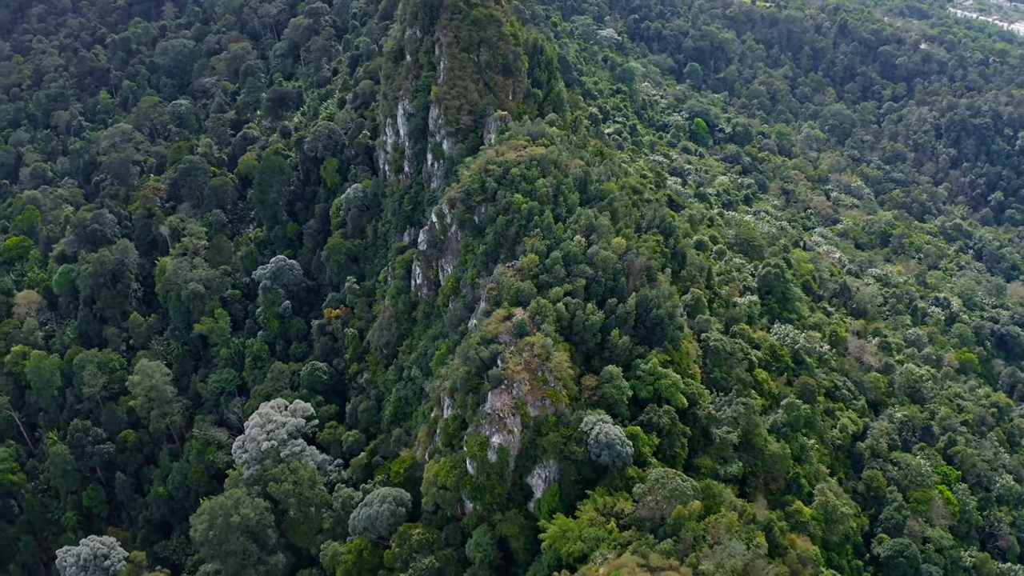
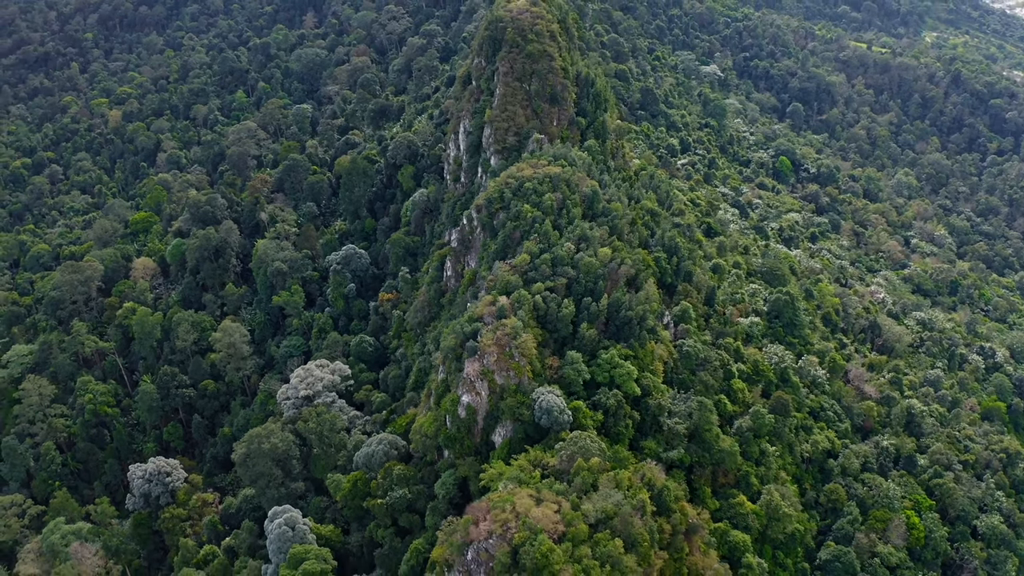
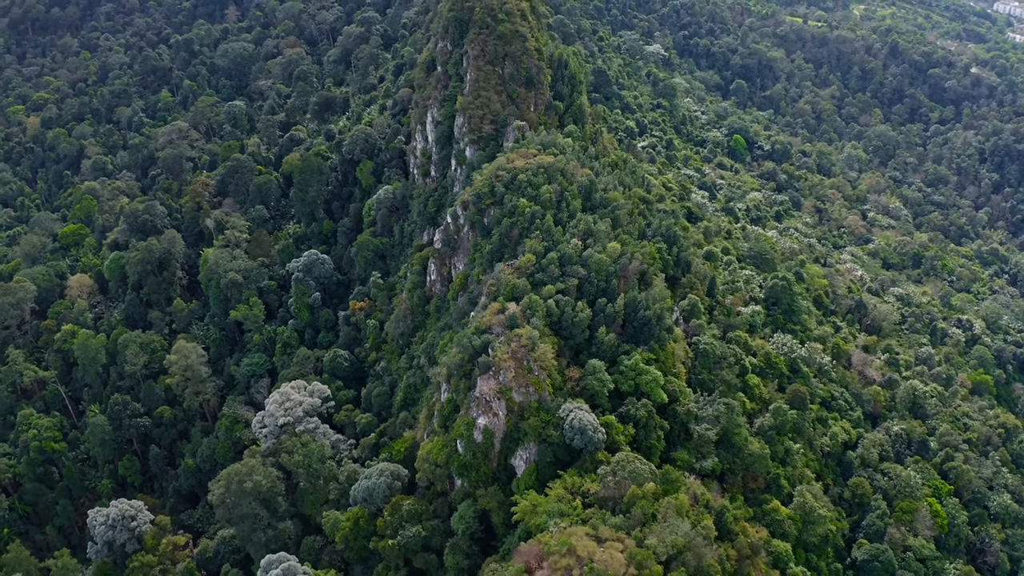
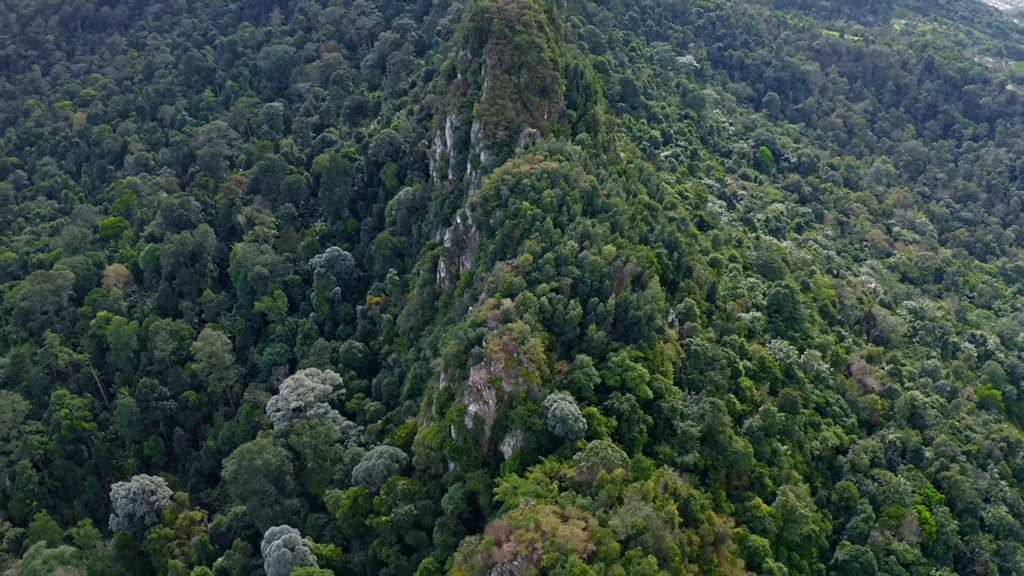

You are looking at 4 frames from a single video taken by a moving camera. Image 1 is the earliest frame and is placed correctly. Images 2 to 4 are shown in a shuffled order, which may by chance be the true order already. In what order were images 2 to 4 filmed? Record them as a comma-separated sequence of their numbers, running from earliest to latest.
3, 4, 2
